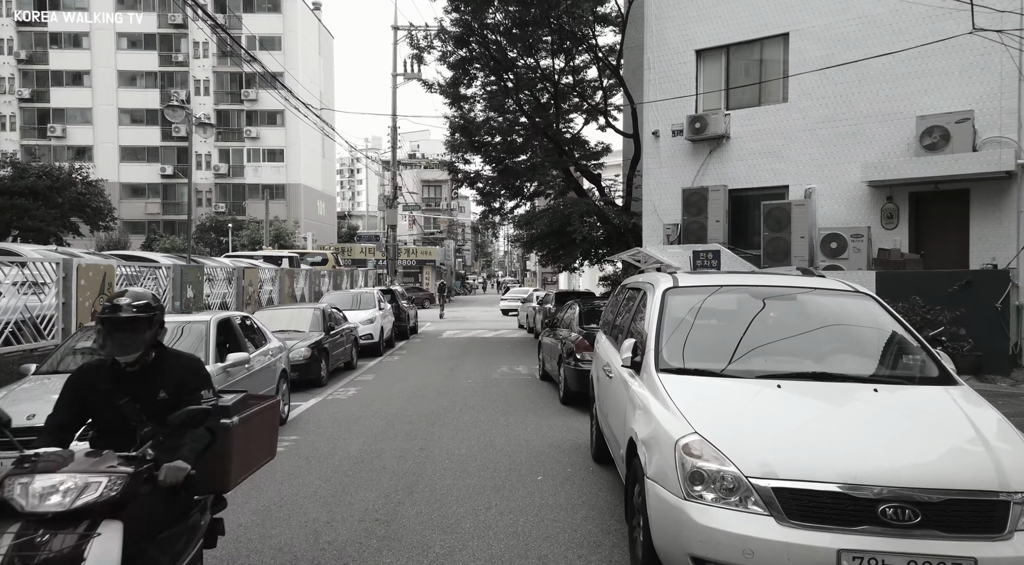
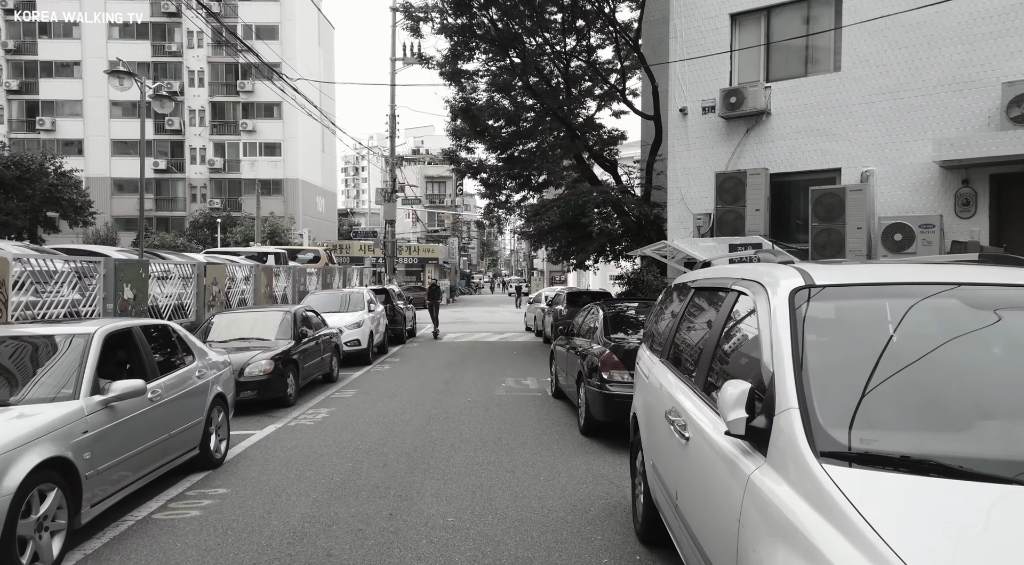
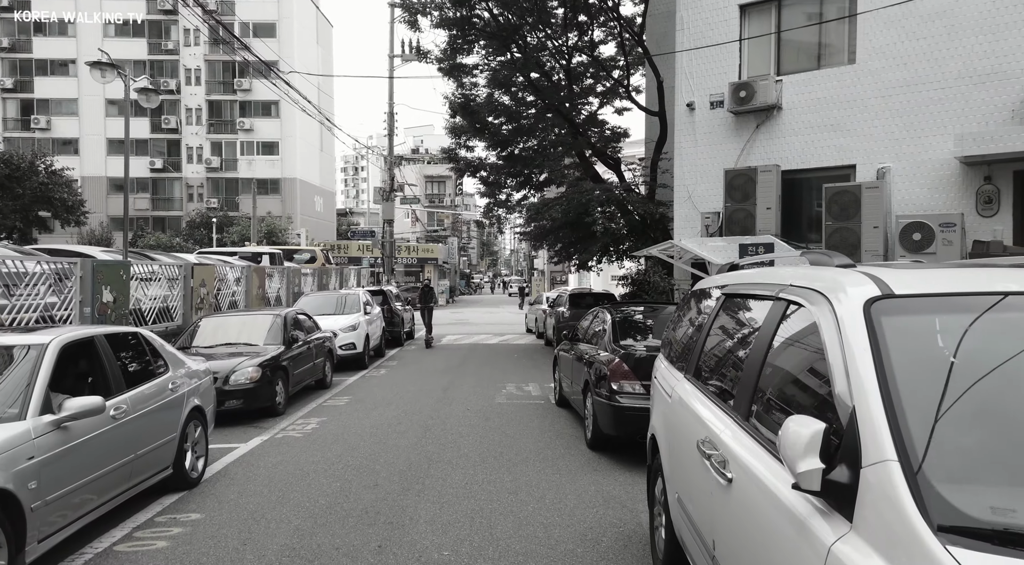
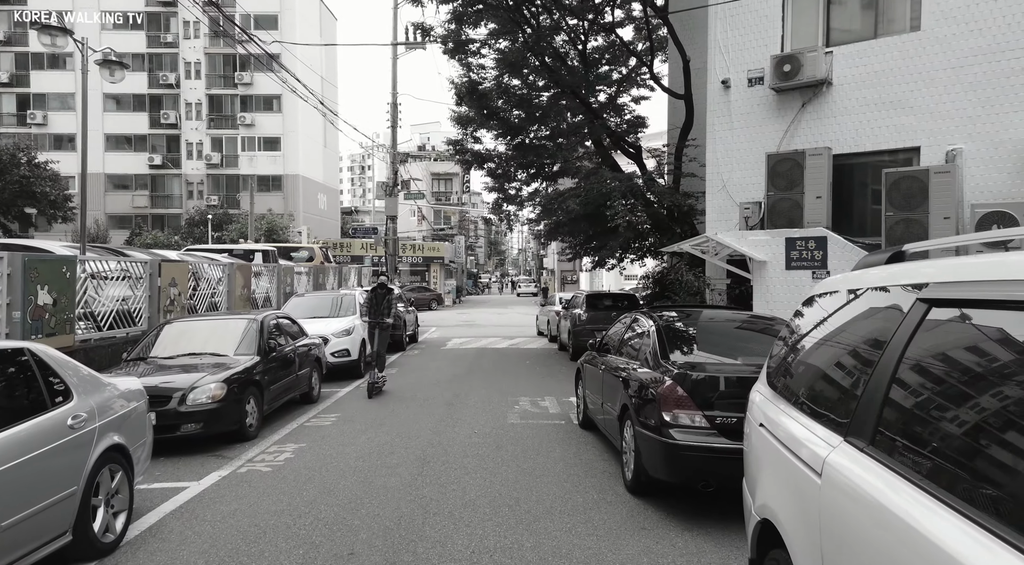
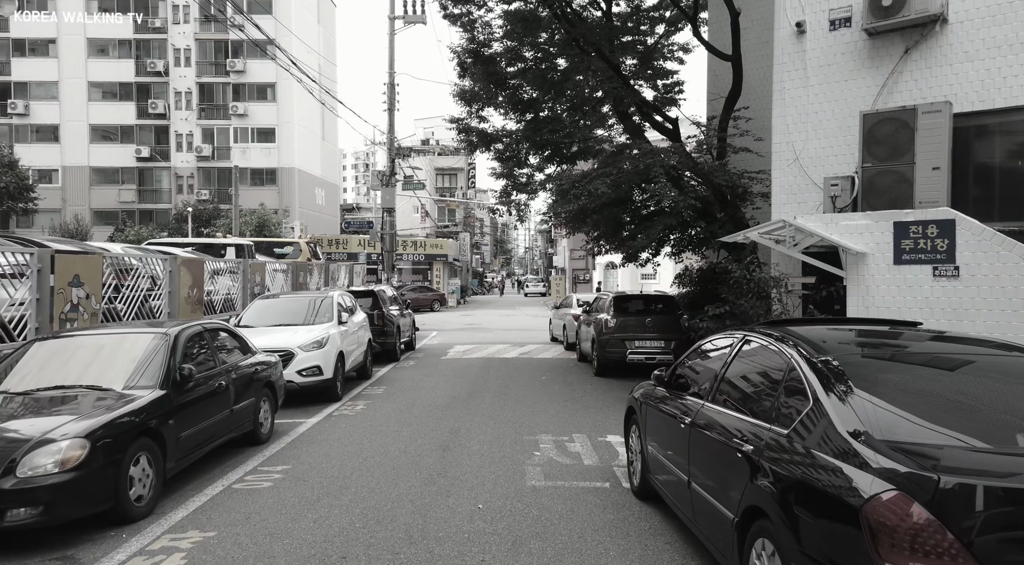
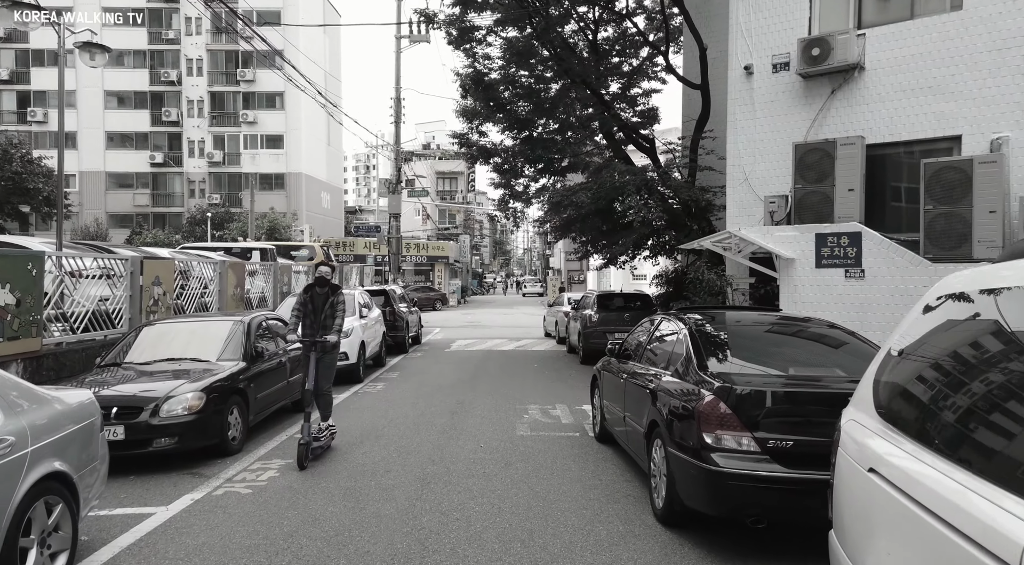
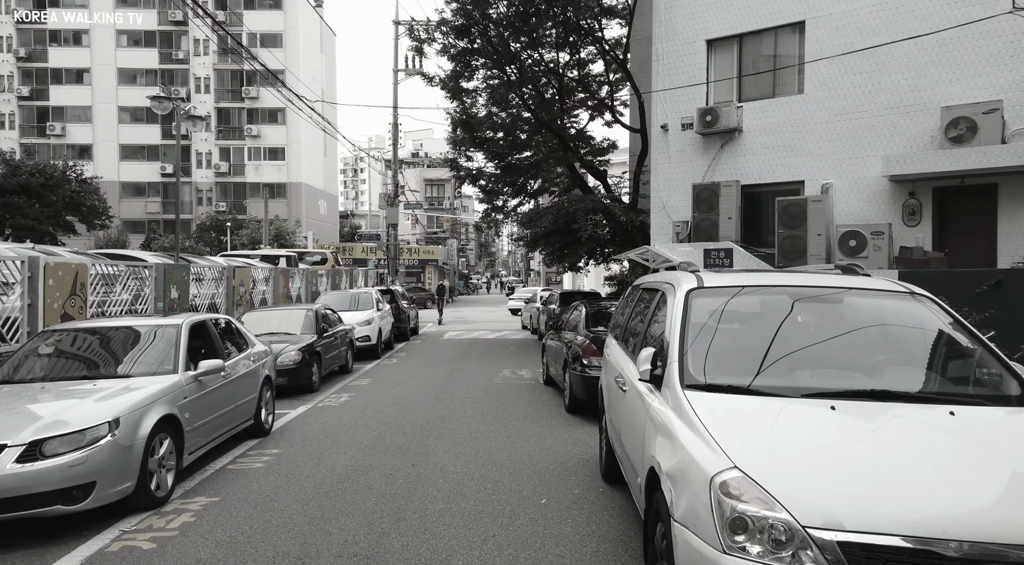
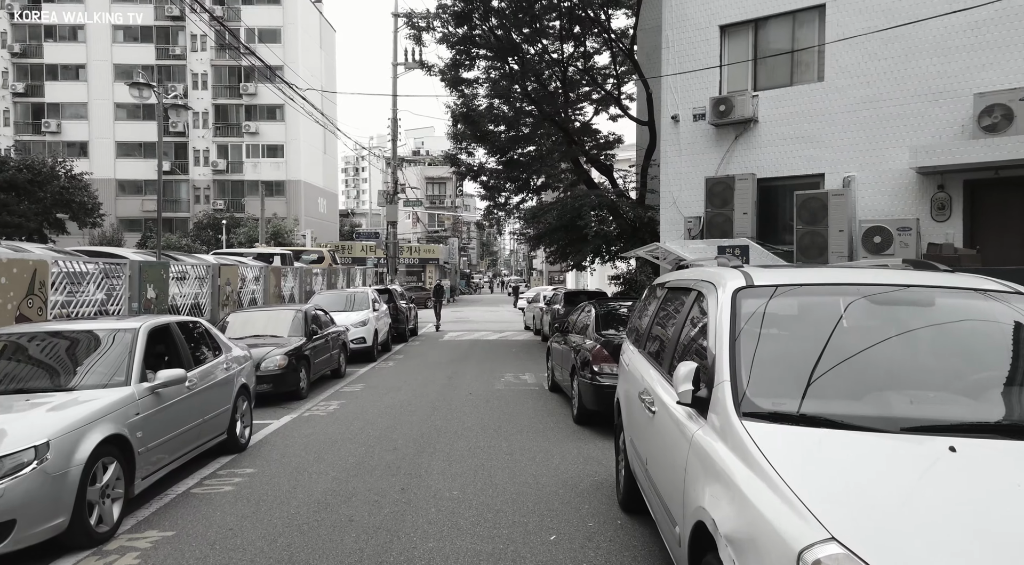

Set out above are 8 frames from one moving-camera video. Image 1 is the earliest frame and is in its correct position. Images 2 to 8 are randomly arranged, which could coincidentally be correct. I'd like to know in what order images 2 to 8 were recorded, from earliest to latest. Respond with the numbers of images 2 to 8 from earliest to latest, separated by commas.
7, 8, 2, 3, 4, 6, 5
